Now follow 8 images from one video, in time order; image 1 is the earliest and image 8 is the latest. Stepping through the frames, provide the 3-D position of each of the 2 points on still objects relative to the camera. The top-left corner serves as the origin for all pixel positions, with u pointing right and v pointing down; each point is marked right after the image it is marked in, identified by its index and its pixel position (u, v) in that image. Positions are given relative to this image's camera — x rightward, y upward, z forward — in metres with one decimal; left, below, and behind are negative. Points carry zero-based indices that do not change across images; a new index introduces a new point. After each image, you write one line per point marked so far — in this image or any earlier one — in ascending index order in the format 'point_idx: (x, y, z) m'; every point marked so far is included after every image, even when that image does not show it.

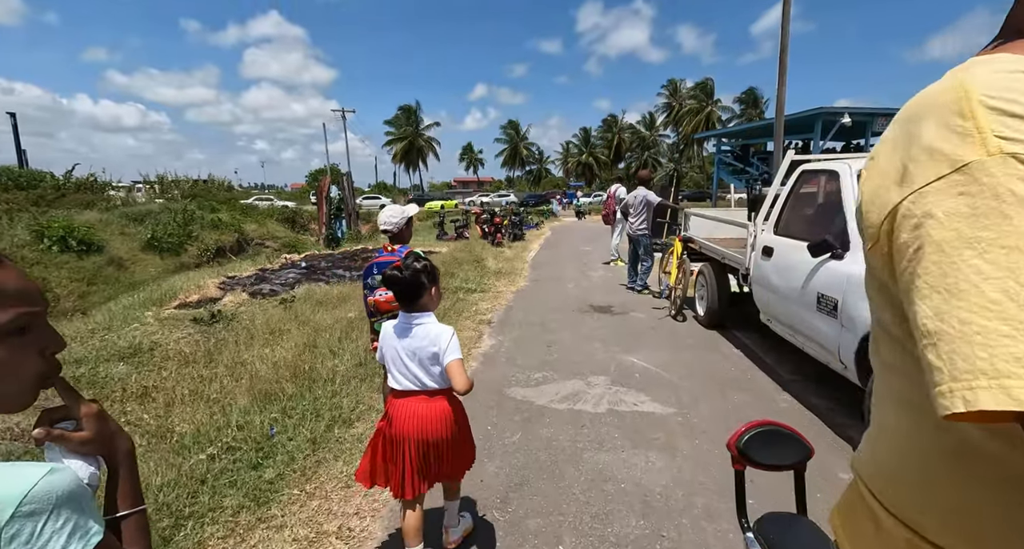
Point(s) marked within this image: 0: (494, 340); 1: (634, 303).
0: (-0.2, -0.7, +5.5) m
1: (+1.8, -0.4, +7.2) m
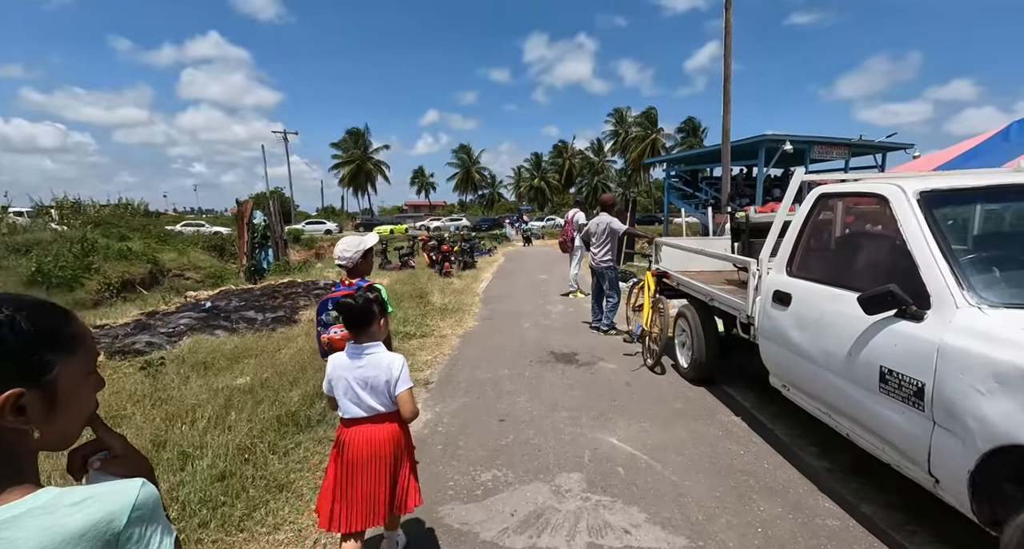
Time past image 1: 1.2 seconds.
0: (-0.7, -1.2, +4.2) m
1: (+1.1, -0.9, +6.2) m
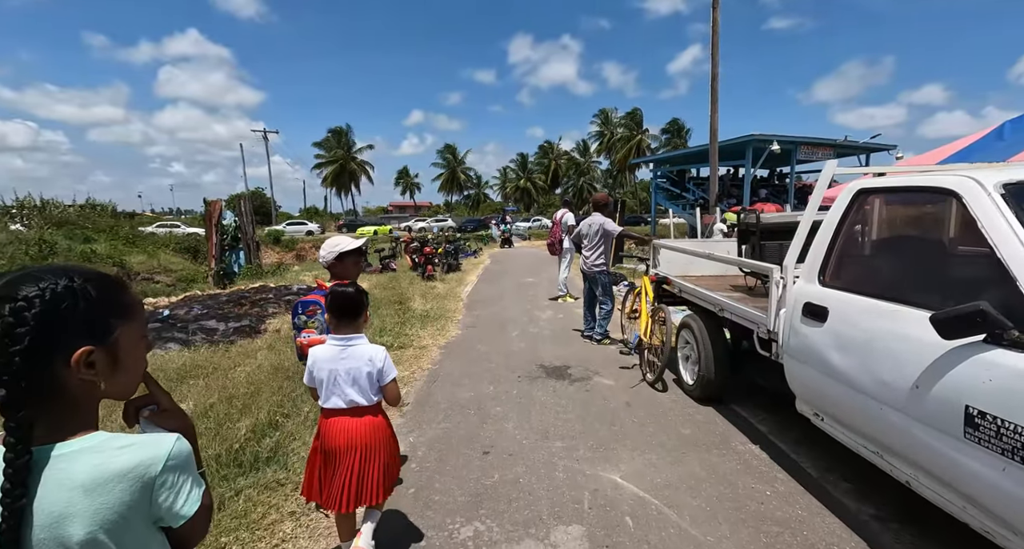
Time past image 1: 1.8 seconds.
0: (-0.8, -1.3, +3.6) m
1: (+1.0, -1.0, +5.7) m
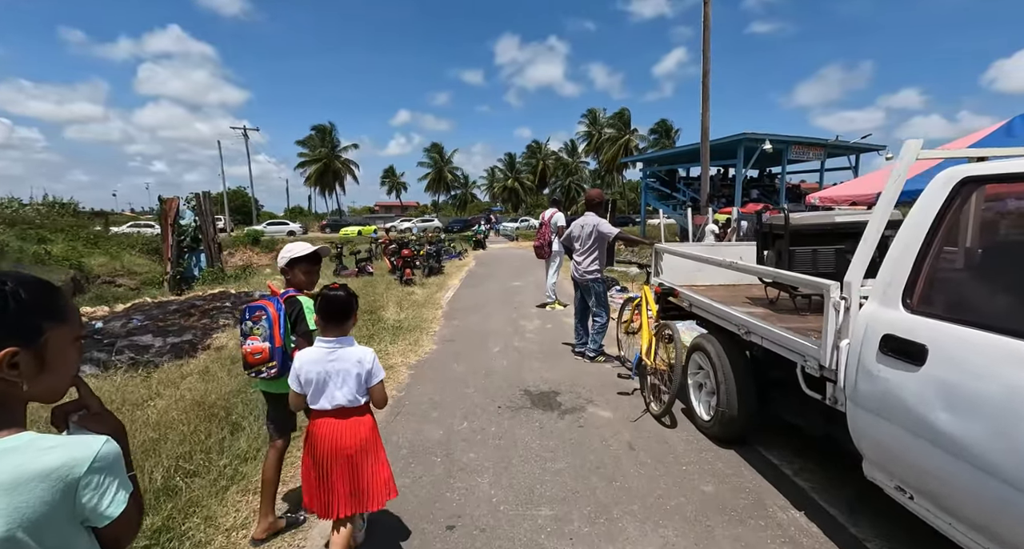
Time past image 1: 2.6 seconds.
0: (-1.0, -1.4, +2.8) m
1: (+0.7, -1.1, +4.9) m
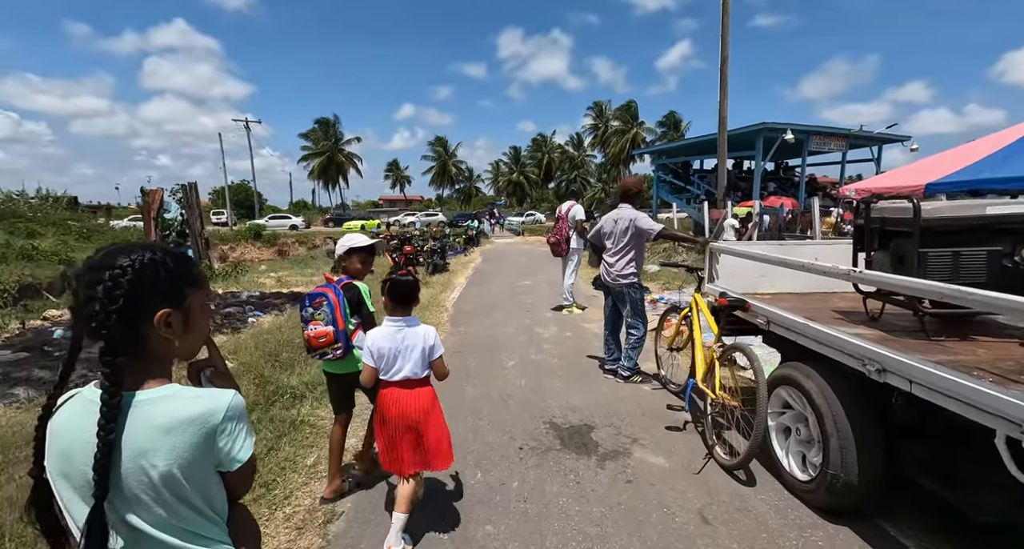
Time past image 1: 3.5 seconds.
0: (-0.8, -1.4, +1.9) m
1: (+0.9, -1.1, +4.0) m
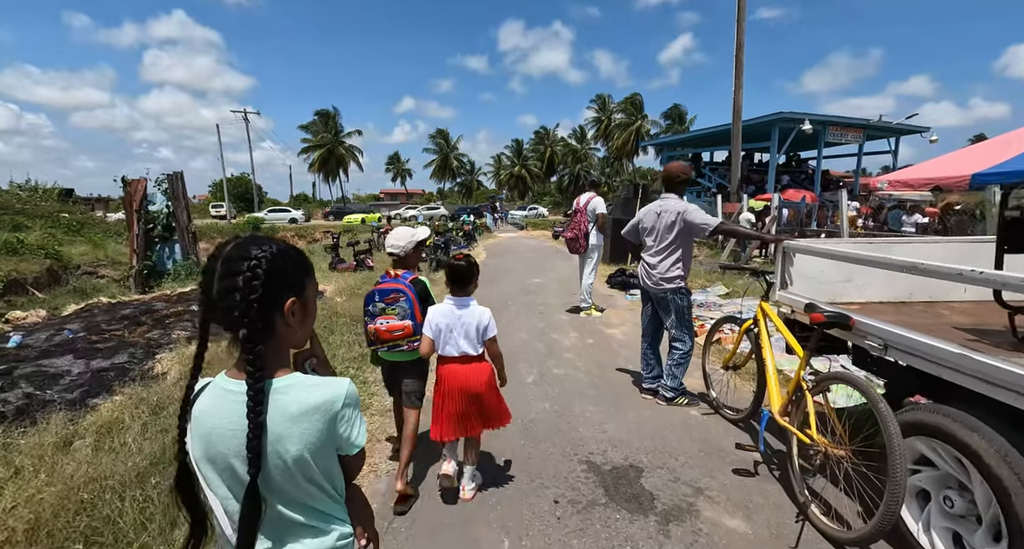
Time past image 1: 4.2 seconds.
0: (-0.6, -1.5, +1.2) m
1: (+1.1, -1.2, +3.2) m
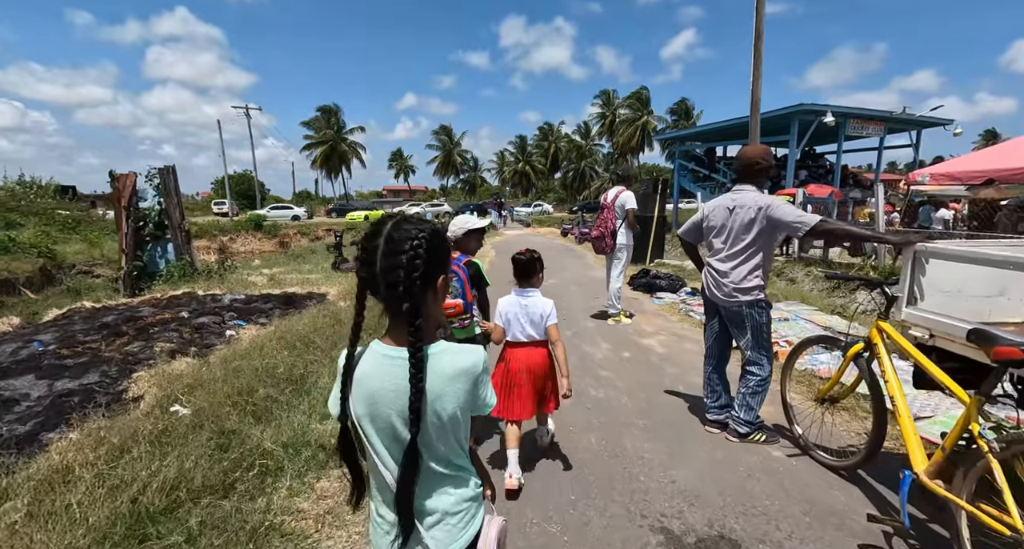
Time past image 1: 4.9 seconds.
0: (-0.3, -1.6, +0.4) m
1: (+1.4, -1.3, +2.5) m
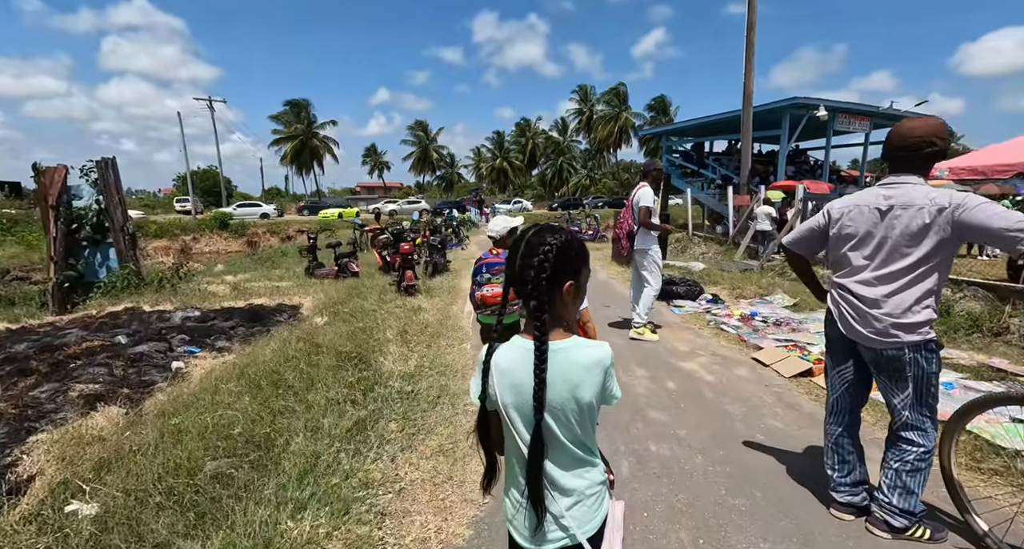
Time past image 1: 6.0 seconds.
0: (+0.1, -1.7, -0.6) m
1: (+1.8, -1.4, +1.5) m
